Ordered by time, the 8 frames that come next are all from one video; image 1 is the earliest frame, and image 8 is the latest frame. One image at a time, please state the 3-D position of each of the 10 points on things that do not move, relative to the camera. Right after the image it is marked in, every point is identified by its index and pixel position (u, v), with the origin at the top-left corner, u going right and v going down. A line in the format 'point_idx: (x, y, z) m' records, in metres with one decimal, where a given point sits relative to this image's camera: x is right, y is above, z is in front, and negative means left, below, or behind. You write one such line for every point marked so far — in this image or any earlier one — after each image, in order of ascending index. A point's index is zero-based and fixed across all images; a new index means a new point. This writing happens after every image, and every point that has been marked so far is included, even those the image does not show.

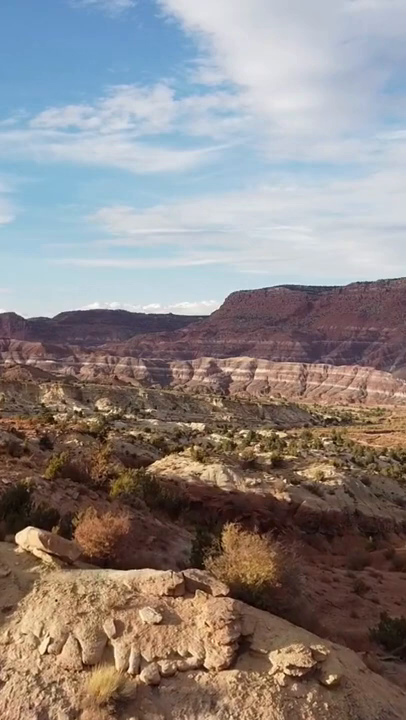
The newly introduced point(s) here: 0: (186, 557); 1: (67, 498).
0: (-0.2, -3.1, +10.3) m
1: (-2.2, -2.2, +10.6) m
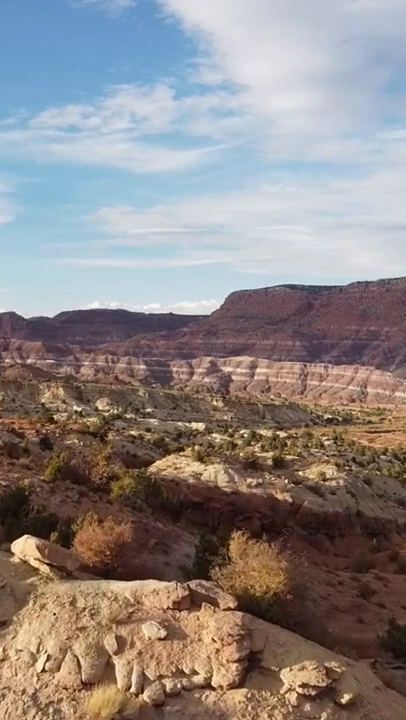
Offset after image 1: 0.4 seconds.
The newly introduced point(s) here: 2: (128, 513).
0: (-0.2, -3.1, +10.0) m
1: (-2.1, -2.2, +10.4) m
2: (-1.2, -2.5, +10.8) m
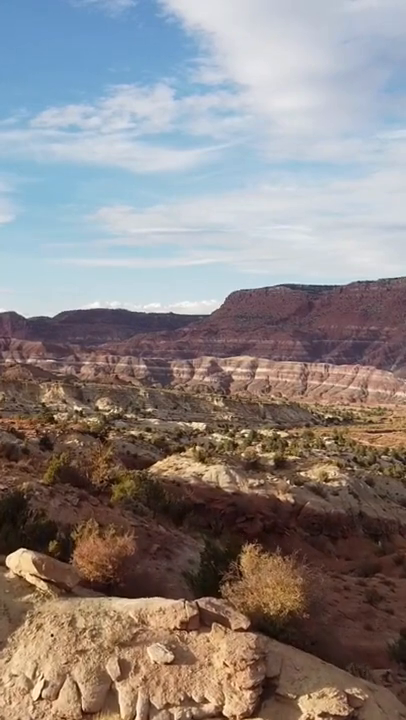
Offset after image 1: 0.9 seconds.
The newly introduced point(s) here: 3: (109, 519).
0: (-0.1, -3.1, +9.8) m
1: (-2.1, -2.2, +10.1) m
2: (-1.1, -2.5, +10.5) m
3: (-1.4, -2.5, +10.1) m
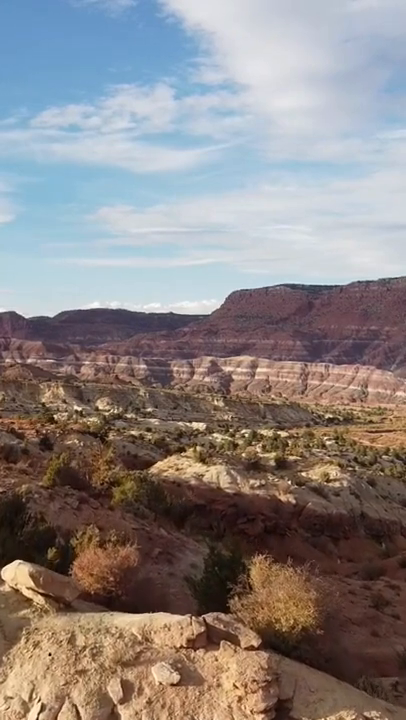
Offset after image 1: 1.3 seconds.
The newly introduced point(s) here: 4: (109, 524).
0: (-0.1, -3.1, +9.5) m
1: (-2.0, -2.2, +9.9) m
2: (-1.1, -2.5, +10.3) m
3: (-1.4, -2.5, +9.9) m
4: (-1.3, -2.5, +9.9) m
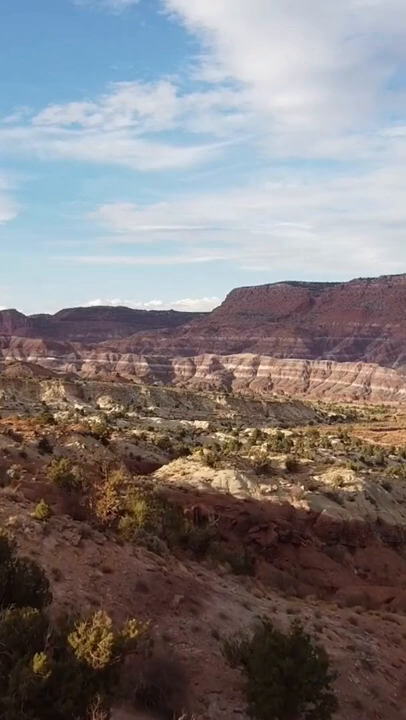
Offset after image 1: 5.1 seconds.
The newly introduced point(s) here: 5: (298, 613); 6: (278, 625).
0: (+0.3, -3.1, +7.6) m
1: (-1.7, -2.2, +8.0) m
2: (-0.7, -2.5, +8.4) m
3: (-1.0, -2.5, +8.0) m
4: (-1.0, -2.5, +8.0) m
5: (+1.3, -3.3, +8.7) m
6: (+0.9, -3.2, +8.0) m
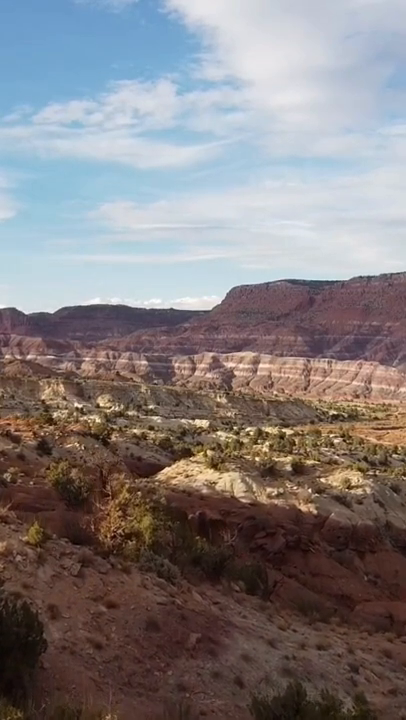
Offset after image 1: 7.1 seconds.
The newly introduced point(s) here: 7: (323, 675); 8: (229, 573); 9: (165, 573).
0: (+0.5, -3.1, +6.6) m
1: (-1.4, -2.2, +6.9) m
2: (-0.5, -2.5, +7.3) m
3: (-0.8, -2.5, +6.9) m
4: (-0.8, -2.5, +7.0) m
5: (+1.5, -3.3, +7.7) m
6: (+1.1, -3.2, +6.9) m
7: (+1.3, -3.3, +6.9) m
8: (+0.4, -3.2, +10.0) m
9: (-0.5, -2.5, +7.9) m
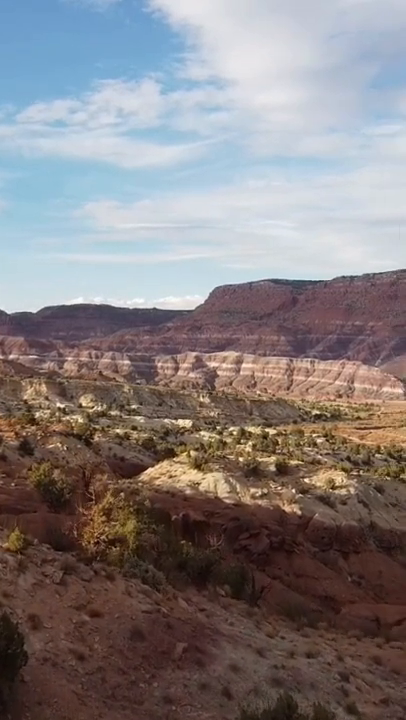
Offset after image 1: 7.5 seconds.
0: (+0.3, -3.1, +6.4) m
1: (-1.6, -2.2, +6.6) m
2: (-0.6, -2.5, +7.1) m
3: (-0.9, -2.5, +6.7) m
4: (-0.9, -2.5, +6.7) m
5: (+1.3, -3.4, +7.5) m
6: (+1.0, -3.2, +6.7) m
7: (+1.1, -3.3, +6.8) m
8: (+0.2, -3.2, +9.8) m
9: (-0.6, -2.5, +7.7) m
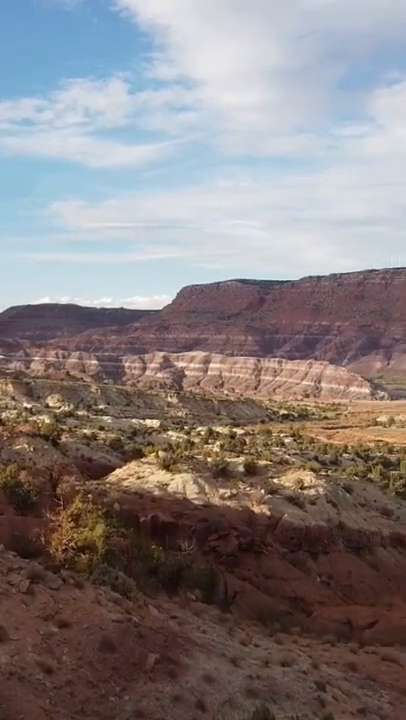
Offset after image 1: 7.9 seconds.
0: (+0.1, -3.1, +6.2) m
1: (-1.8, -2.2, +6.4) m
2: (-0.9, -2.5, +6.9) m
3: (-1.2, -2.5, +6.4) m
4: (-1.2, -2.5, +6.5) m
5: (+1.0, -3.4, +7.3) m
6: (+0.7, -3.2, +6.6) m
7: (+0.8, -3.3, +6.6) m
8: (-0.2, -3.2, +9.6) m
9: (-0.9, -2.5, +7.4) m
